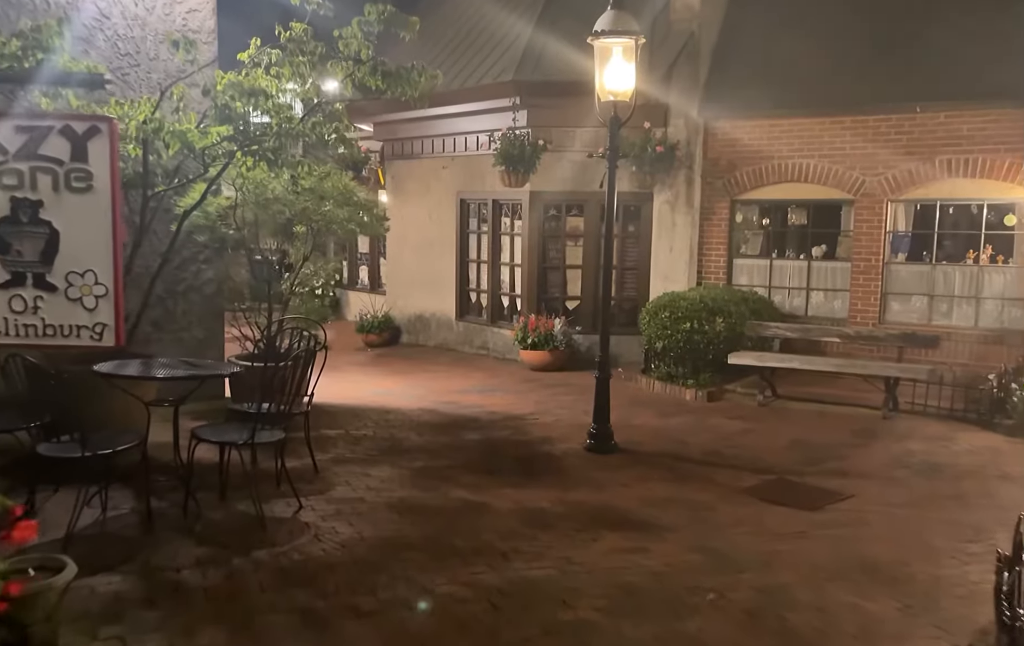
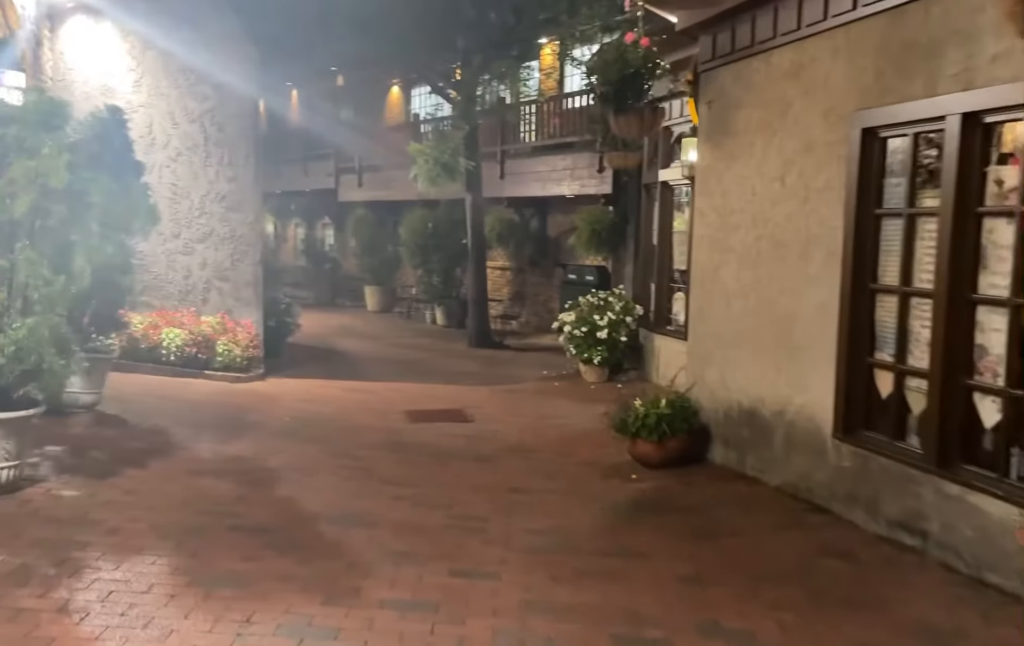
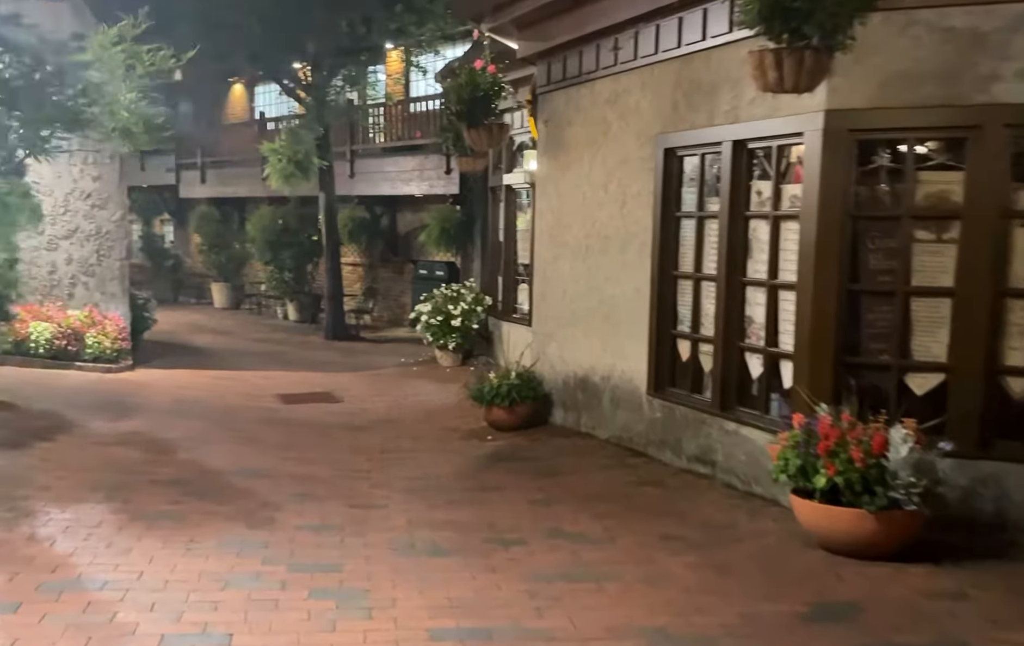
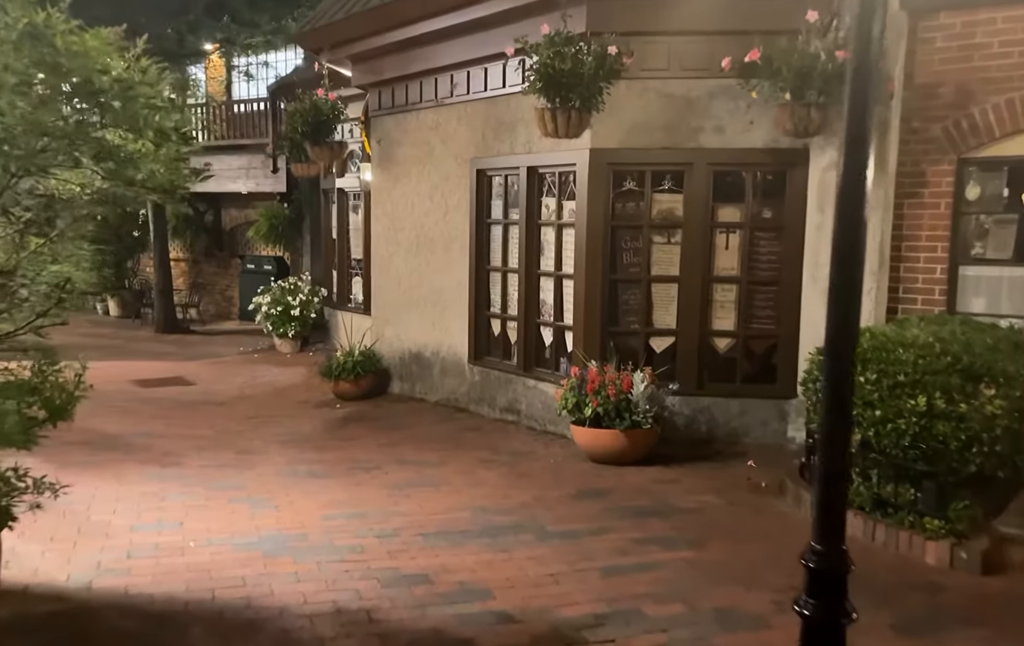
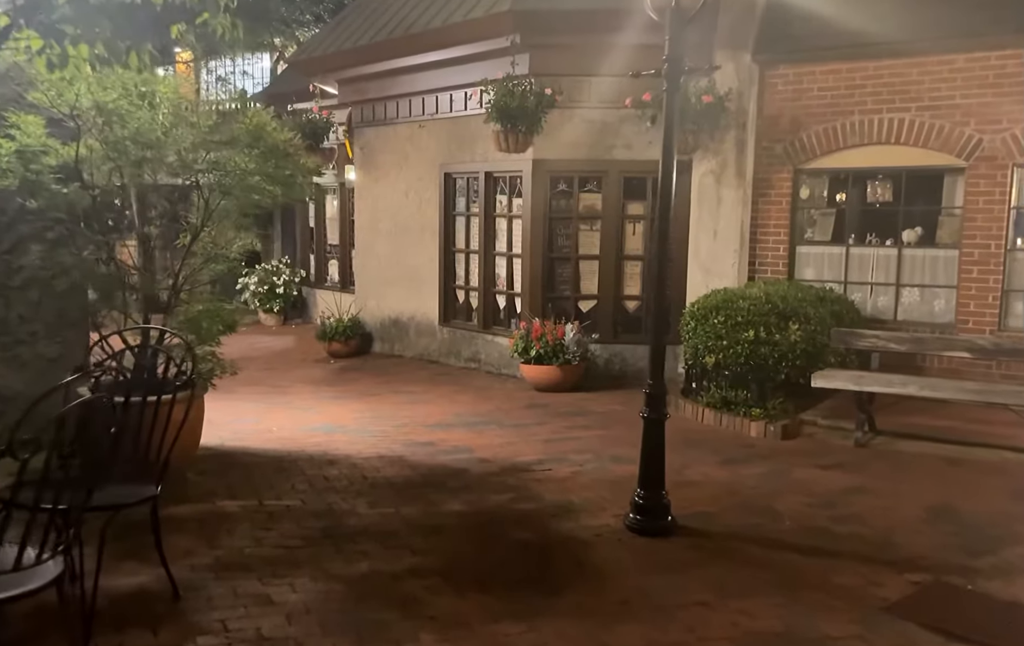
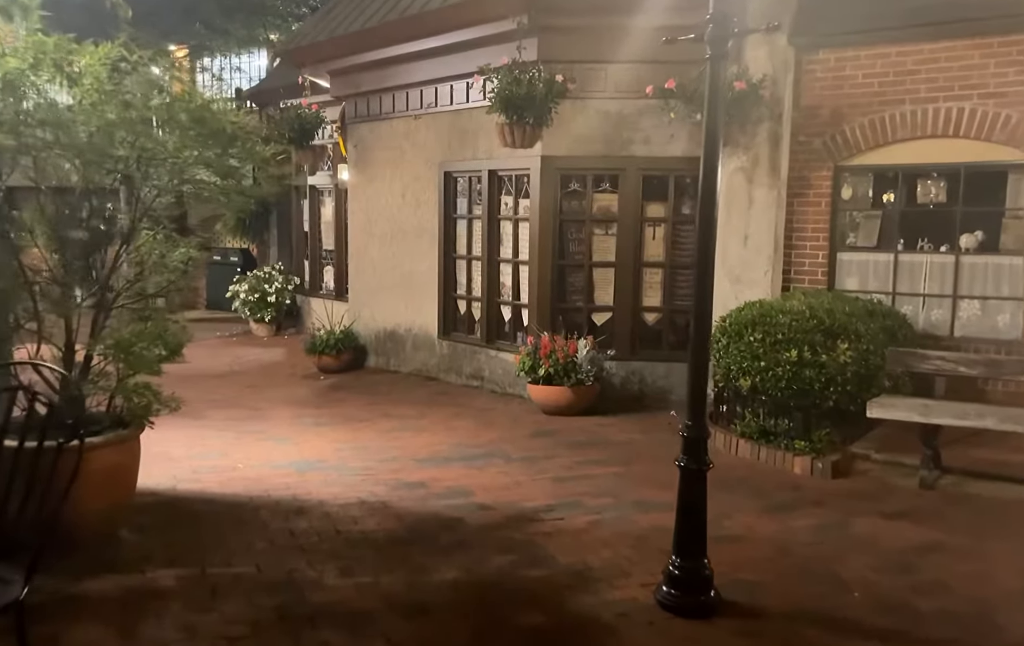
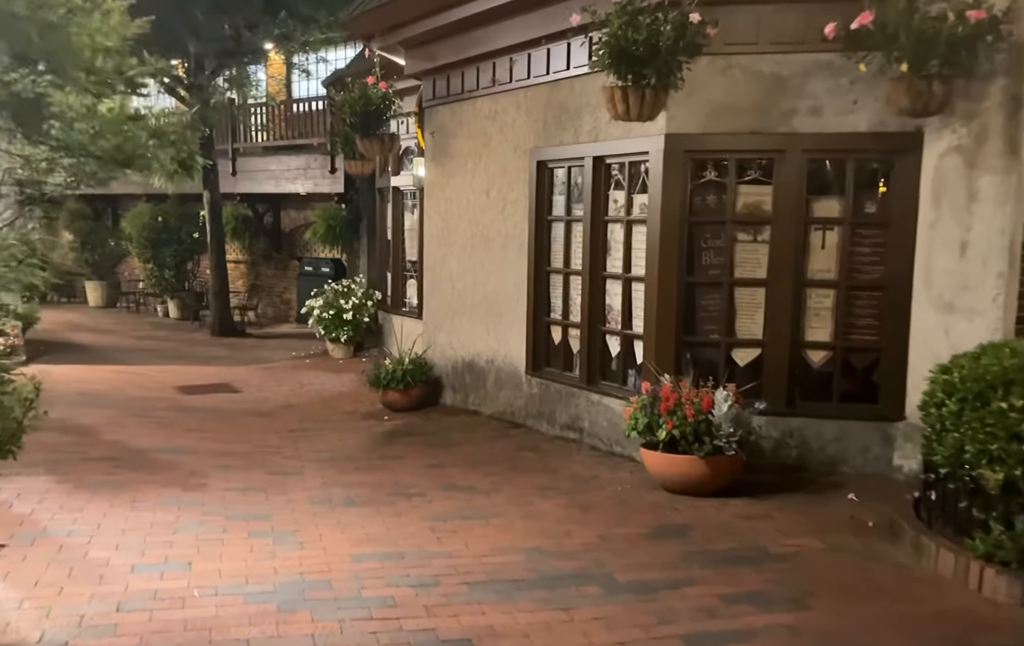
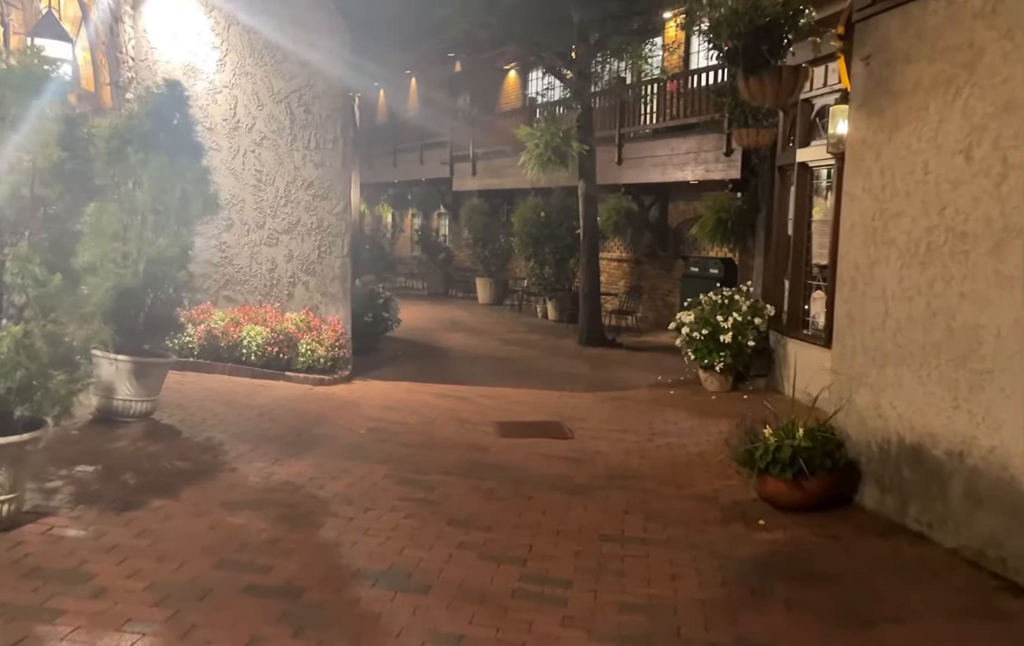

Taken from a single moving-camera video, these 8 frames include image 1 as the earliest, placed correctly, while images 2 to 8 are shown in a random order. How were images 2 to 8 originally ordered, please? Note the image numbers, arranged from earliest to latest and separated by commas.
5, 6, 4, 7, 3, 2, 8
